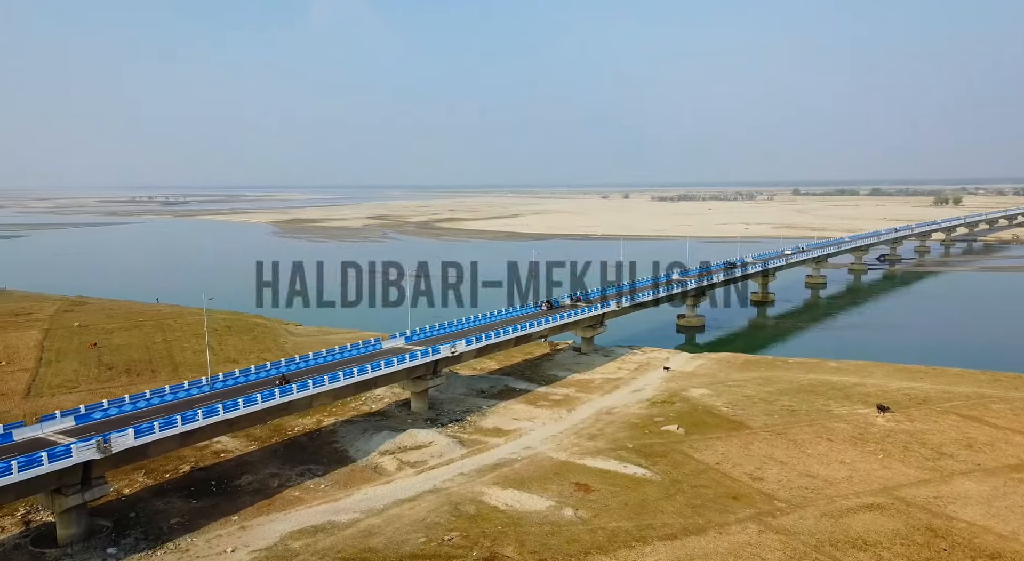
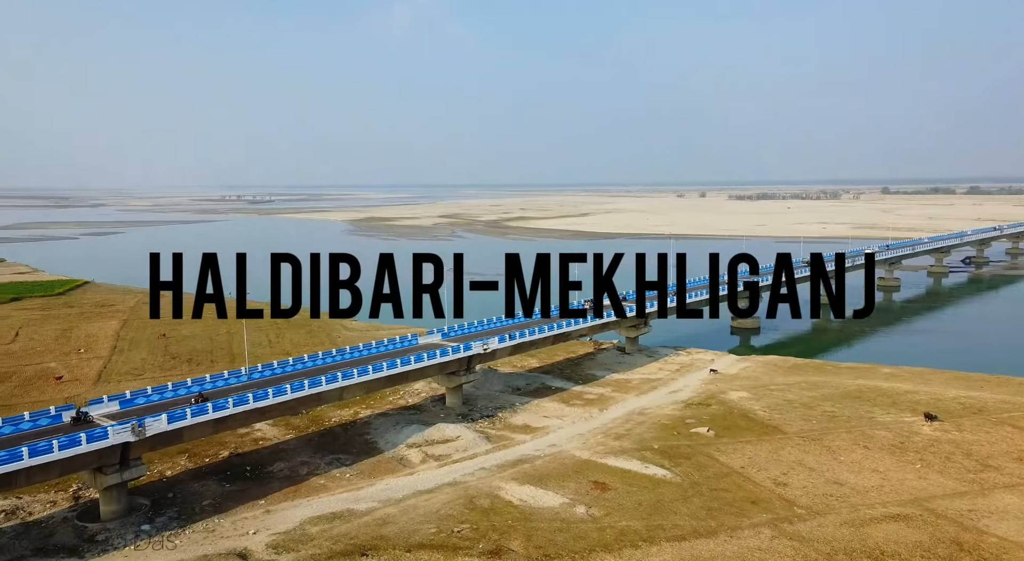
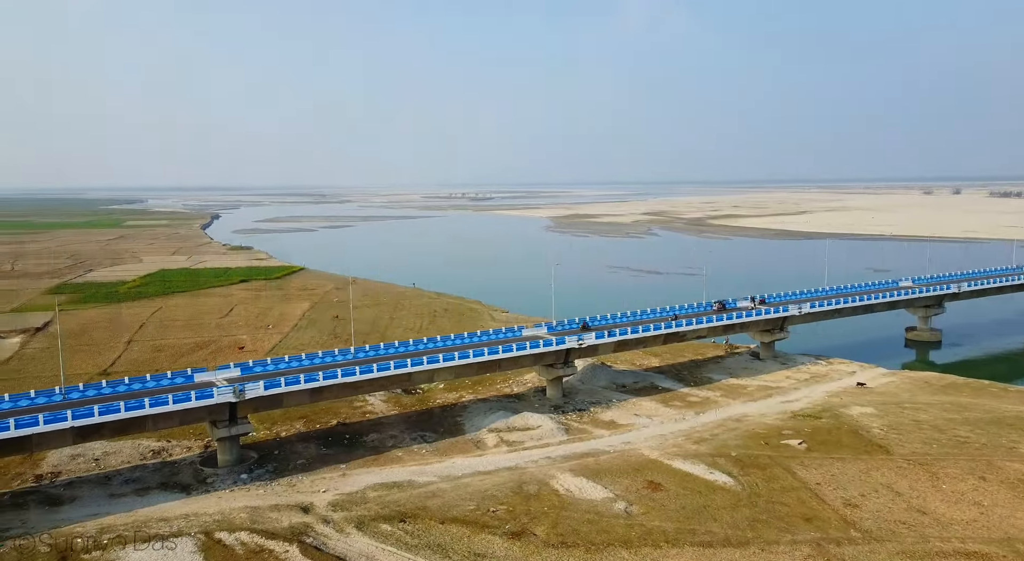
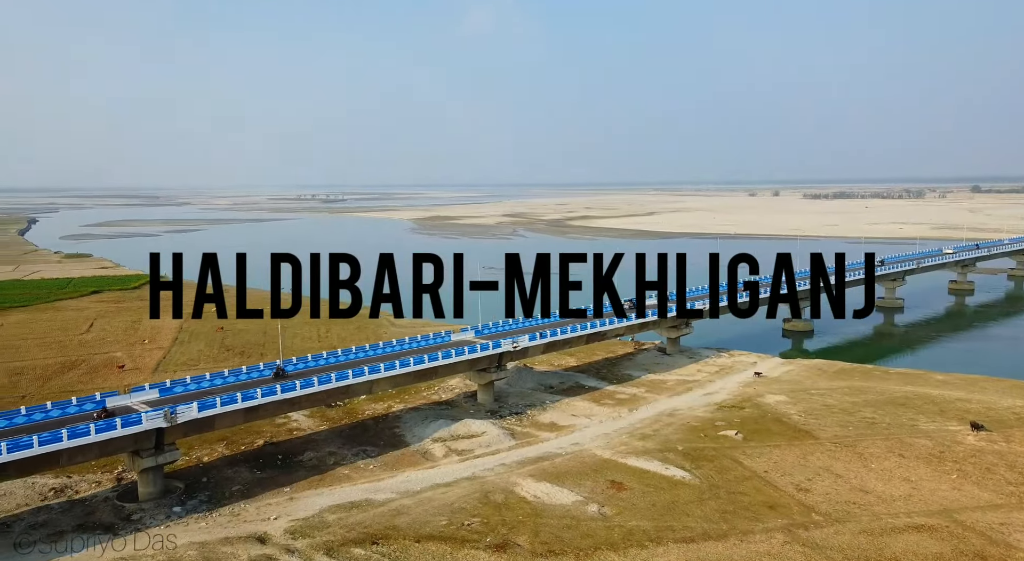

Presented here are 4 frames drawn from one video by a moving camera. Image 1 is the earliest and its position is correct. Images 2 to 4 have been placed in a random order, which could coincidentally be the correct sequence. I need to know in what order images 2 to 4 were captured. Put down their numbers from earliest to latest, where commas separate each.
2, 4, 3
